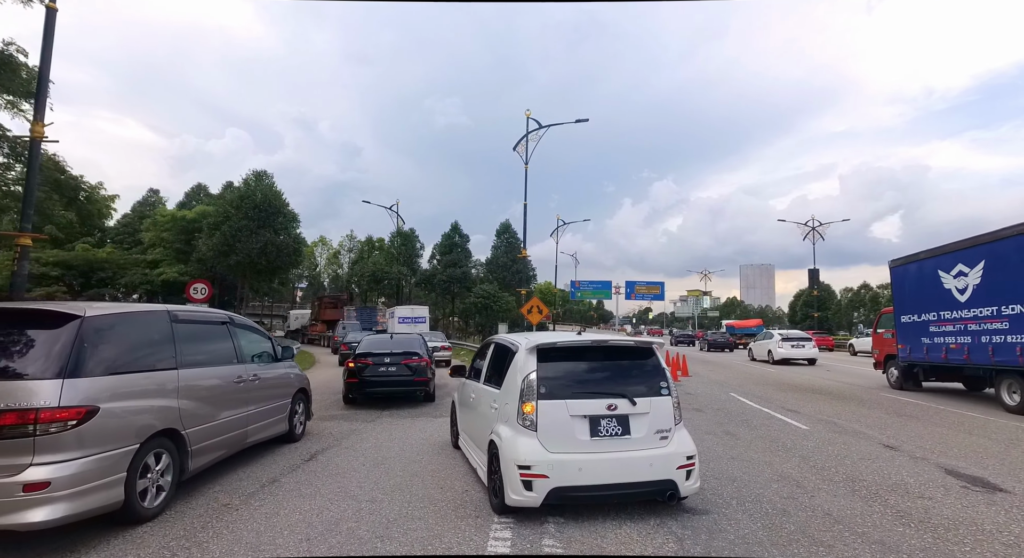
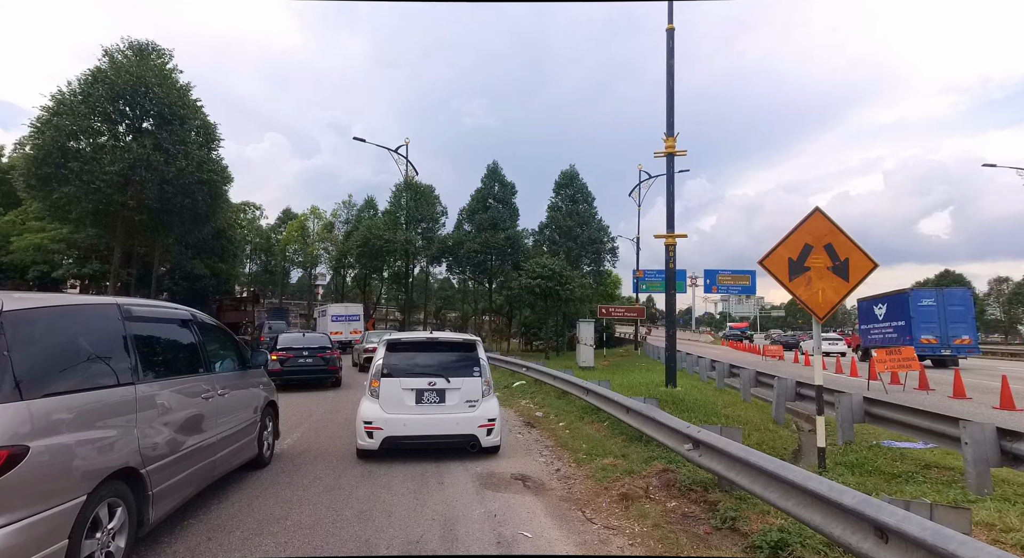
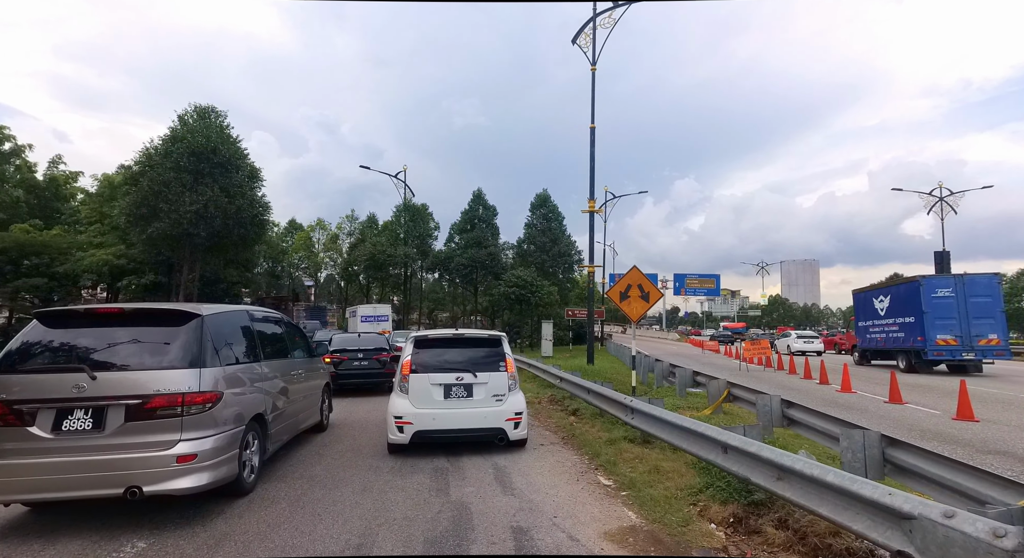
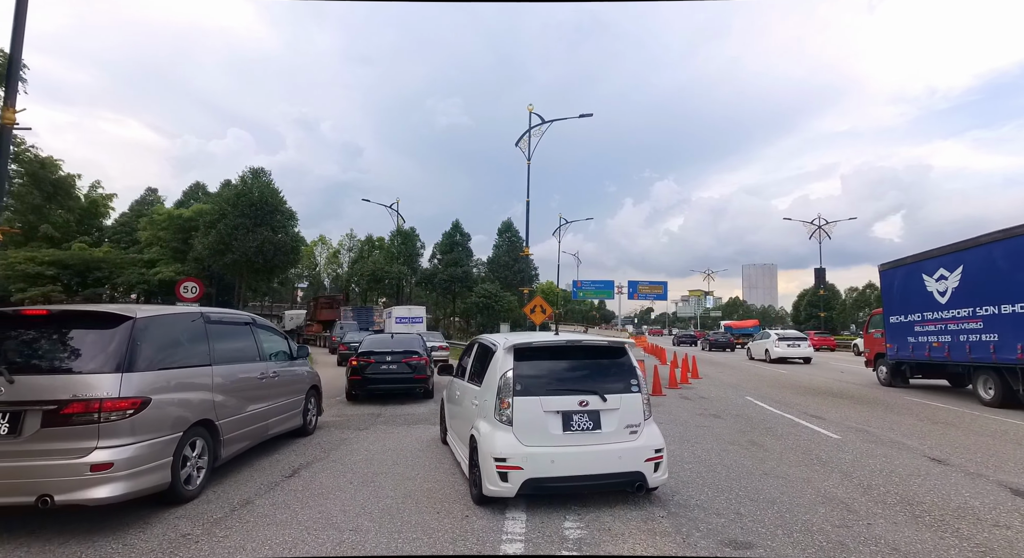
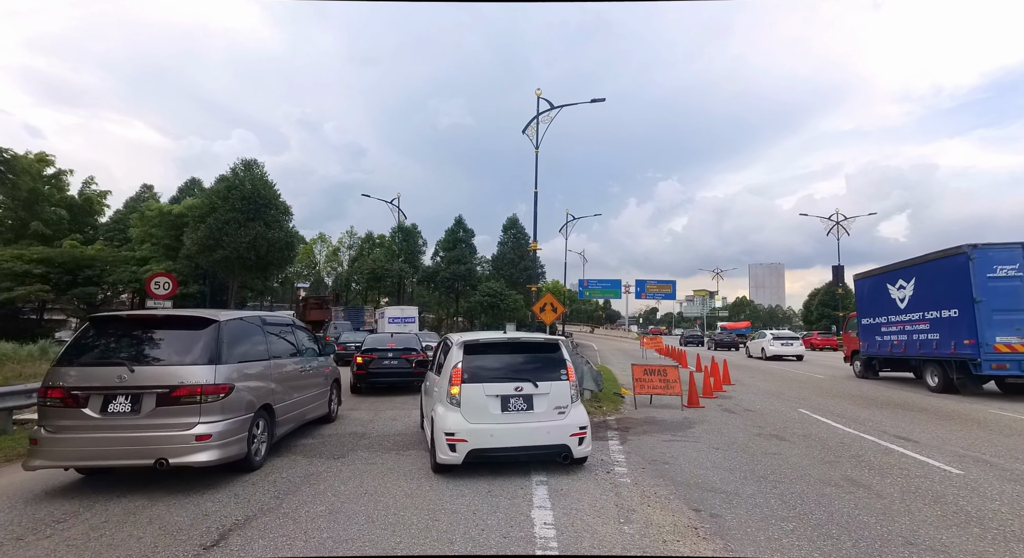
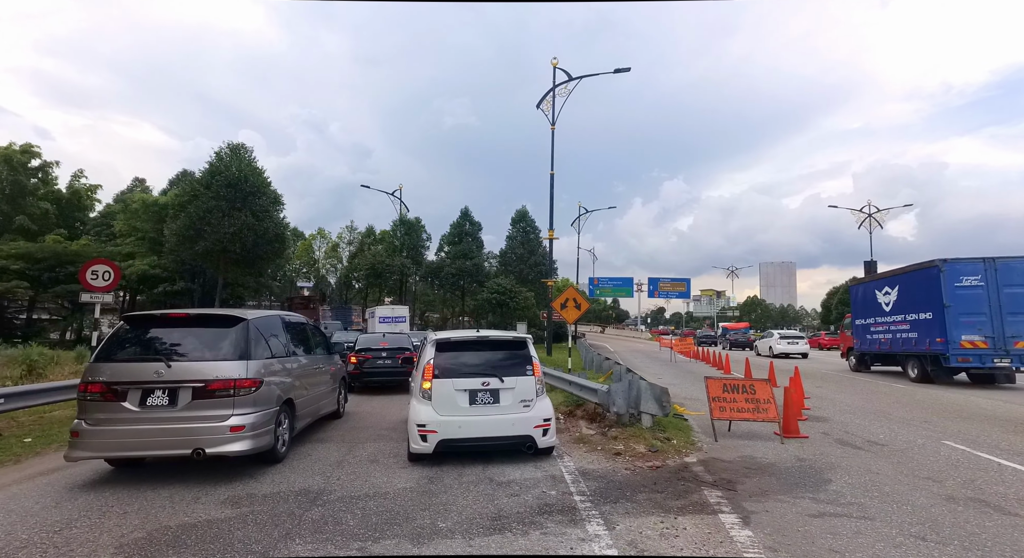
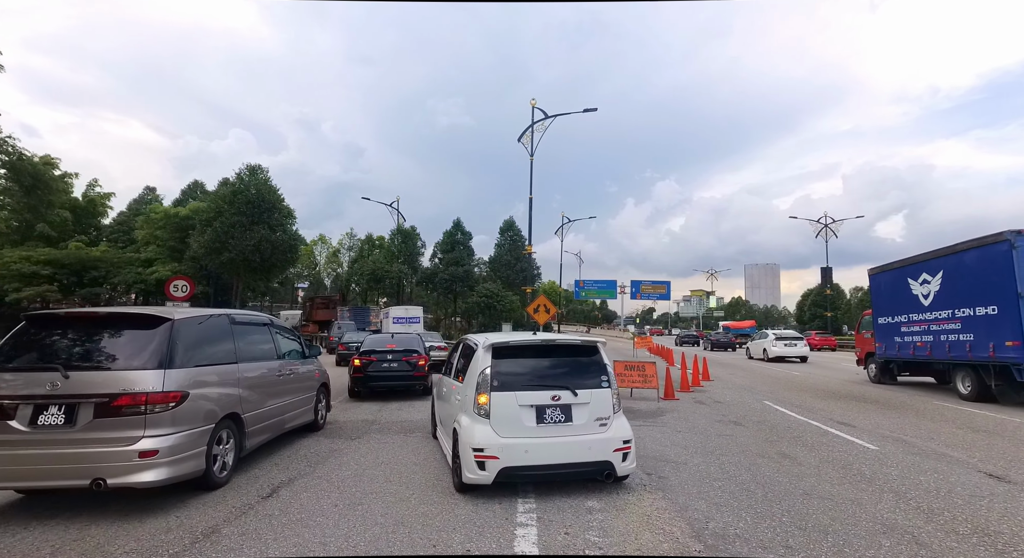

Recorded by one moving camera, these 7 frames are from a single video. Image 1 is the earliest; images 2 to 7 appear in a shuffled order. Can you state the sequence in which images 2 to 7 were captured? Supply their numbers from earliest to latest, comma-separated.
4, 7, 5, 6, 3, 2
